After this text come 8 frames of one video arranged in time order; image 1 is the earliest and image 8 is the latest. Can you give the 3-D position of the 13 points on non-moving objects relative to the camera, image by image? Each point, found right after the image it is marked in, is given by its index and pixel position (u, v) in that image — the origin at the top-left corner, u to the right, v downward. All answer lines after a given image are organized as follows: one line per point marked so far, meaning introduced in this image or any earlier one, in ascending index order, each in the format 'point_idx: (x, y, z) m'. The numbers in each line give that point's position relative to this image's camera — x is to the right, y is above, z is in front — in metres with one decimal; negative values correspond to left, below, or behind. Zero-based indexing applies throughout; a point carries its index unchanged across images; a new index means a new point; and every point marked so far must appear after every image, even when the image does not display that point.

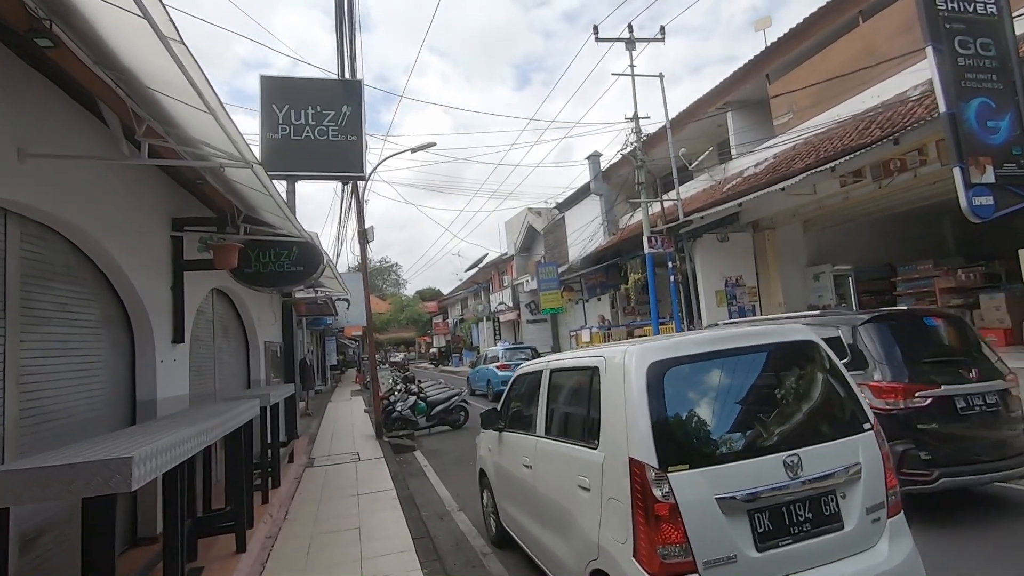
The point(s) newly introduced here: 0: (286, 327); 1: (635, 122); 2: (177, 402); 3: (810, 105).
0: (-4.5, -0.8, +10.8) m
1: (+3.3, +4.5, +14.5) m
2: (-3.4, -1.2, +5.4) m
3: (+6.7, +4.2, +12.2) m
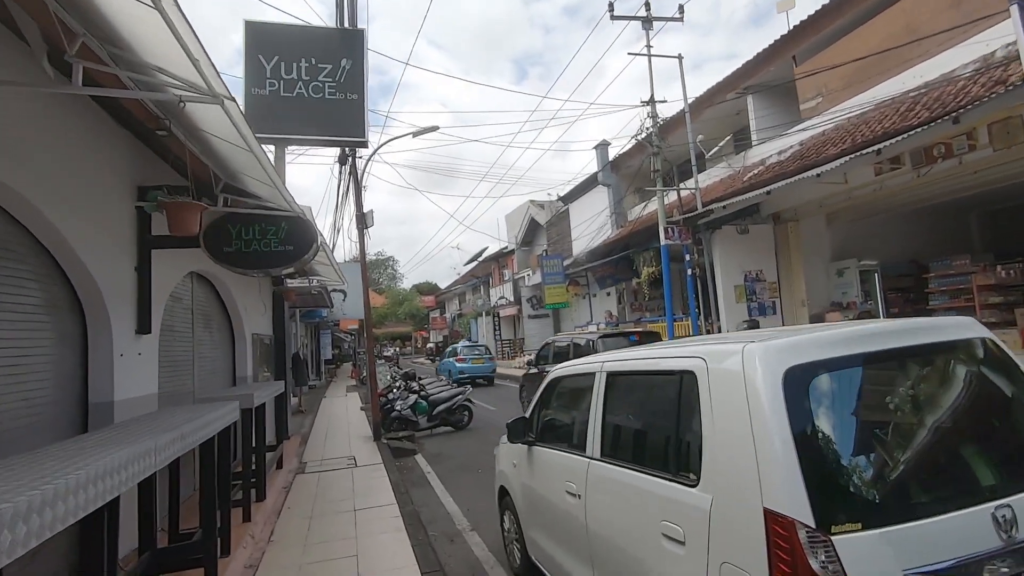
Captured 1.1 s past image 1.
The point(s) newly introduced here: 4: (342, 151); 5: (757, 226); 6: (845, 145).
0: (-4.3, -0.6, +9.9) m
1: (+3.6, +4.7, +13.7) m
2: (-3.2, -1.0, +4.6) m
3: (+6.9, +4.3, +11.4) m
4: (-3.3, +2.7, +10.5) m
5: (+6.2, +1.6, +13.6) m
6: (+6.4, +2.8, +10.3) m
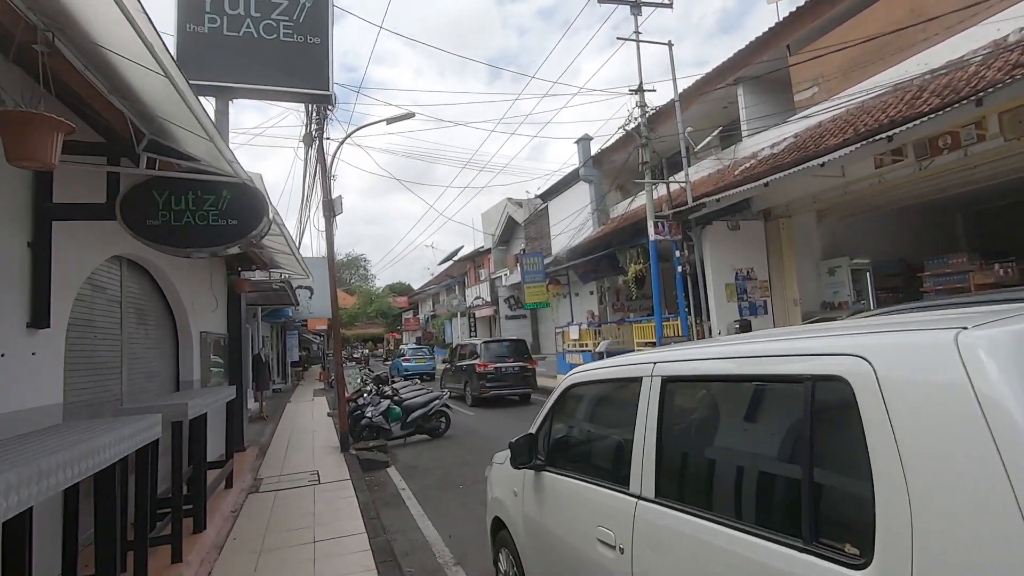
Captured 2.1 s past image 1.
0: (-4.6, -0.5, +8.9) m
1: (+3.1, +4.7, +13.0) m
2: (-3.2, -0.9, +3.6) m
3: (+6.6, +4.4, +10.9) m
4: (-3.6, +2.8, +9.5) m
5: (+5.7, +1.6, +13.1) m
6: (+6.1, +2.8, +9.8) m
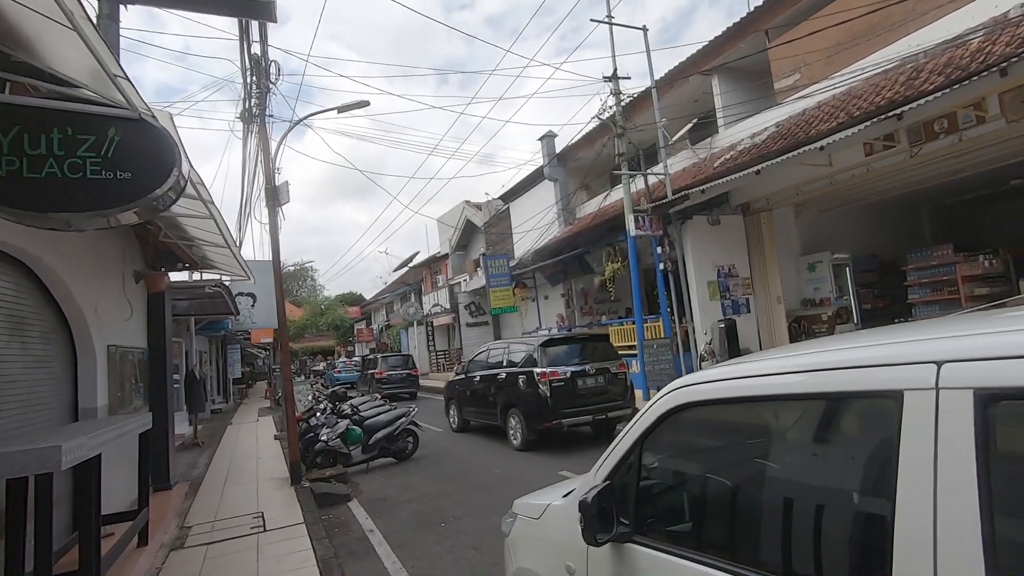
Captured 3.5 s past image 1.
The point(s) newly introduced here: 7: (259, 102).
0: (-4.9, -0.6, +7.4) m
1: (+2.3, +4.7, +12.3) m
2: (-3.0, -0.8, +2.2) m
3: (+6.0, +4.5, +10.4) m
4: (-4.0, +2.7, +8.1) m
5: (+5.0, +1.7, +12.5) m
6: (+5.6, +2.9, +9.2) m
7: (-3.7, +2.7, +7.9) m
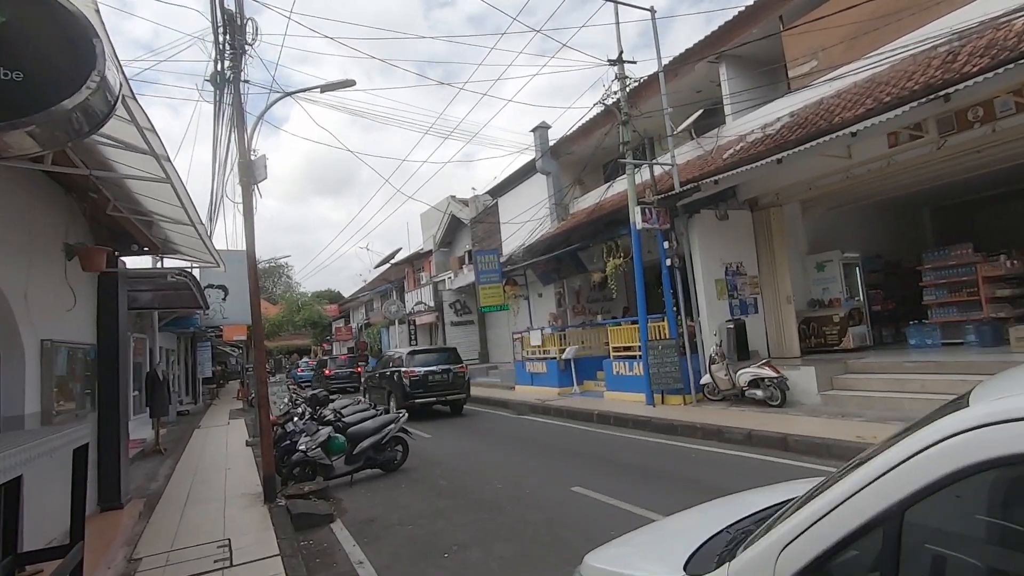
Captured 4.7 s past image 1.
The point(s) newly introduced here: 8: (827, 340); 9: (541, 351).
0: (-4.8, -0.4, +6.4) m
1: (+2.3, +4.8, +11.5) m
2: (-2.7, -0.7, +1.3) m
3: (+6.0, +4.5, +9.8) m
4: (-3.9, +2.9, +7.1) m
5: (+4.9, +1.7, +11.9) m
6: (+5.7, +2.9, +8.6) m
7: (-3.6, +2.9, +6.9) m
8: (+6.8, -1.1, +11.5) m
9: (+0.8, -1.8, +15.8) m
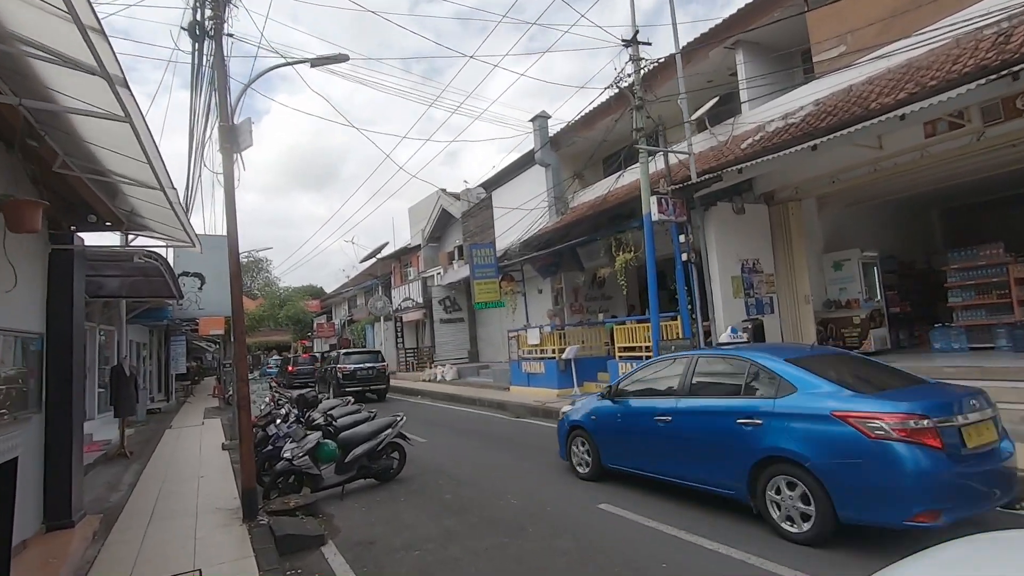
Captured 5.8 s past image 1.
0: (-4.6, -0.2, +5.4) m
1: (+2.4, +4.8, +10.8) m
2: (-2.3, -0.5, +0.4) m
3: (+6.2, +4.5, +9.2) m
4: (-3.7, +3.1, +6.2) m
5: (+5.0, +1.7, +11.2) m
6: (+5.9, +3.0, +8.0) m
7: (-3.3, +3.1, +6.0) m
8: (+6.8, -1.1, +11.0) m
9: (+0.7, -1.7, +15.1) m
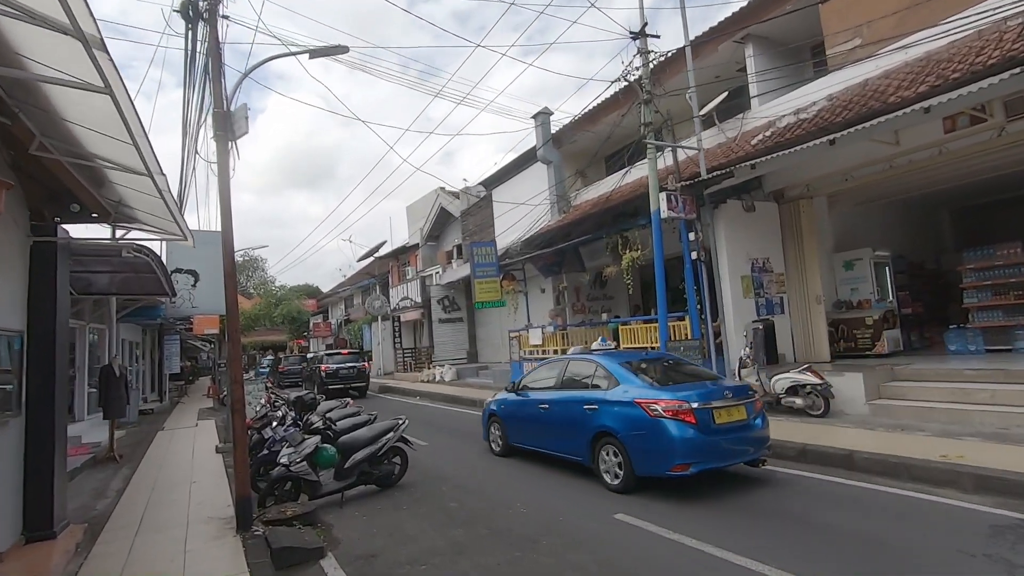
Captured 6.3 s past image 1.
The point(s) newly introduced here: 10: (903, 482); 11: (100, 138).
0: (-4.5, -0.2, +5.1) m
1: (+2.5, +4.9, +10.5) m
2: (-2.2, -0.5, +0.1) m
3: (+6.4, +4.5, +9.0) m
4: (-3.5, +3.1, +5.9) m
5: (+5.1, +1.7, +11.0) m
6: (+6.0, +3.0, +7.7) m
7: (-3.2, +3.1, +5.7) m
8: (+6.9, -1.1, +10.7) m
9: (+0.8, -1.7, +14.8) m
10: (+4.2, -2.1, +5.7) m
11: (-2.7, +1.0, +3.5) m
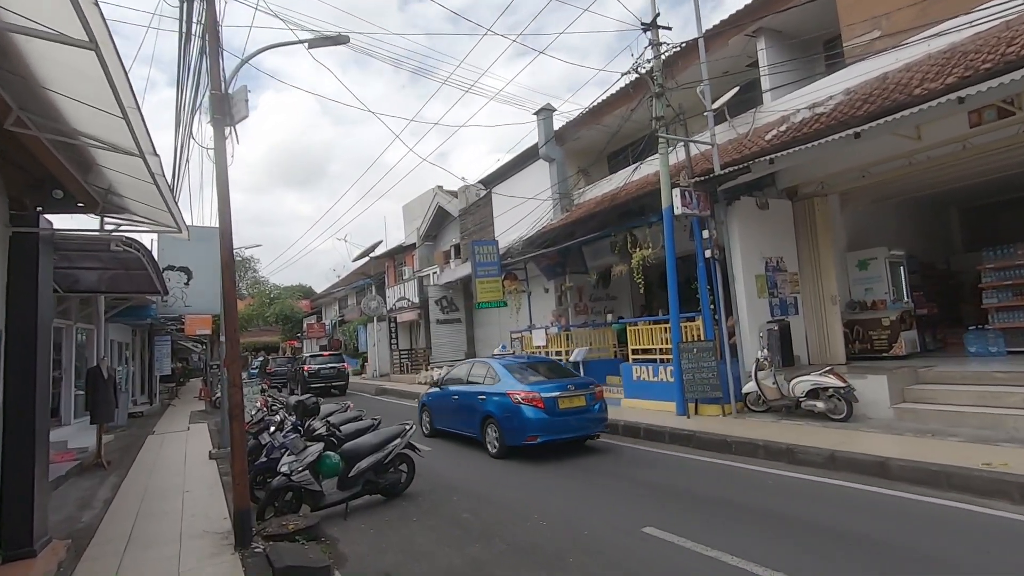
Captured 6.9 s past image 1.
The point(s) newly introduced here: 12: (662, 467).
0: (-4.3, -0.1, +4.7) m
1: (+2.7, +4.9, +10.2) m
2: (-1.9, -0.4, -0.3) m
3: (+6.5, +4.5, +8.7) m
4: (-3.4, +3.2, +5.5) m
5: (+5.2, +1.7, +10.7) m
6: (+6.2, +3.0, +7.5) m
7: (-3.0, +3.1, +5.3) m
8: (+7.0, -1.1, +10.4) m
9: (+0.9, -1.7, +14.4) m
10: (+4.4, -2.1, +5.4) m
11: (-2.5, +1.0, +3.1) m
12: (+2.0, -2.3, +7.0) m
